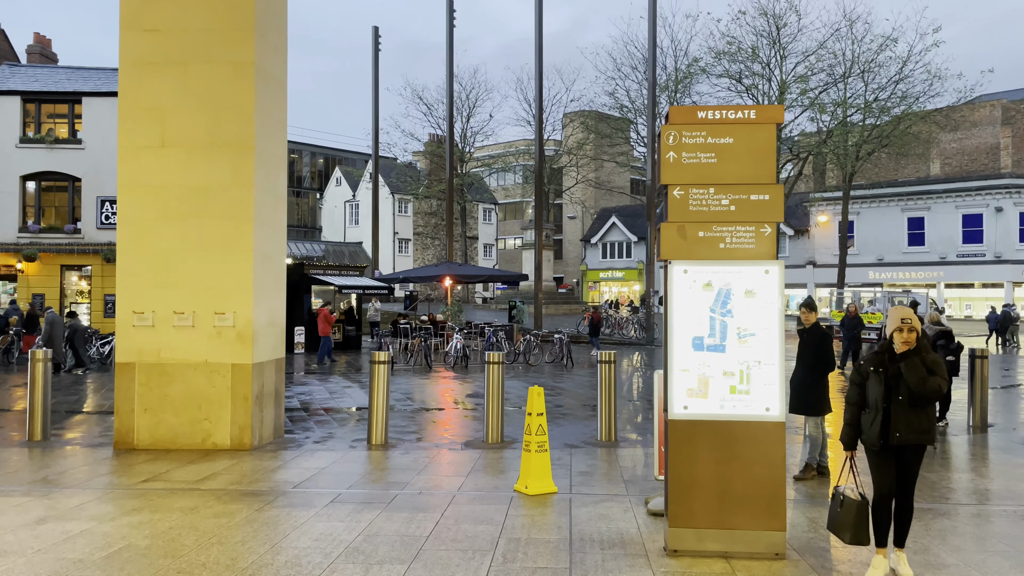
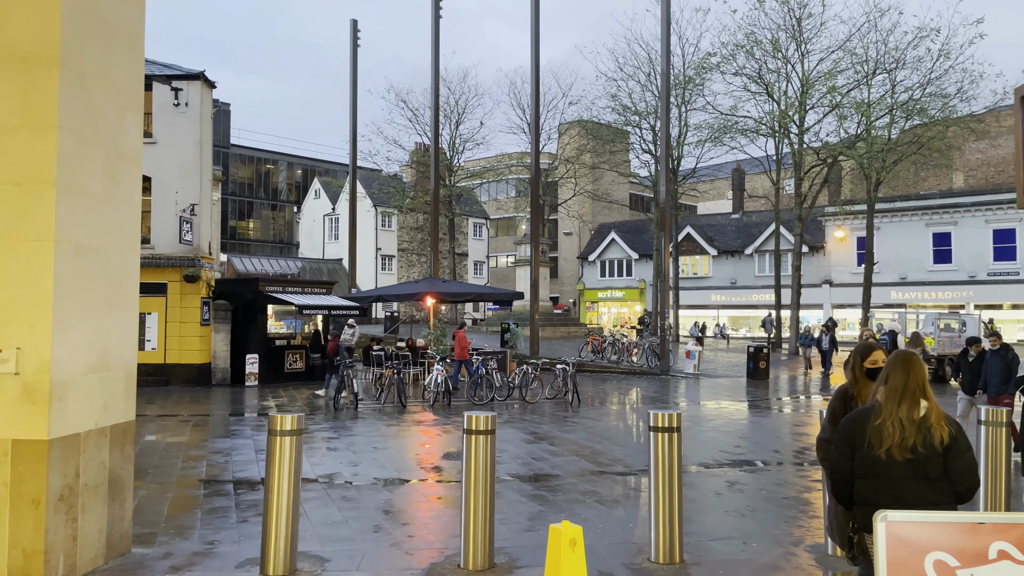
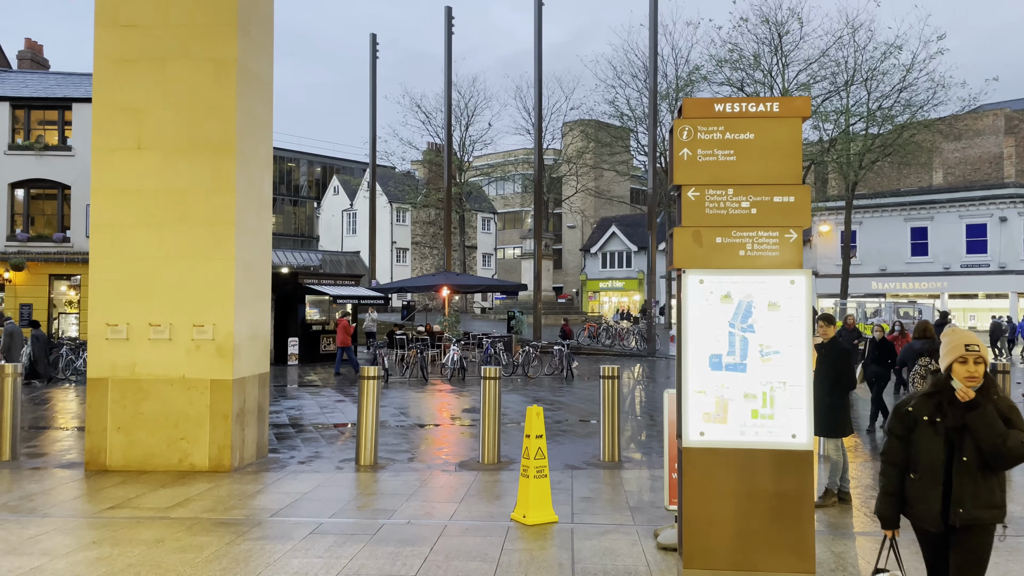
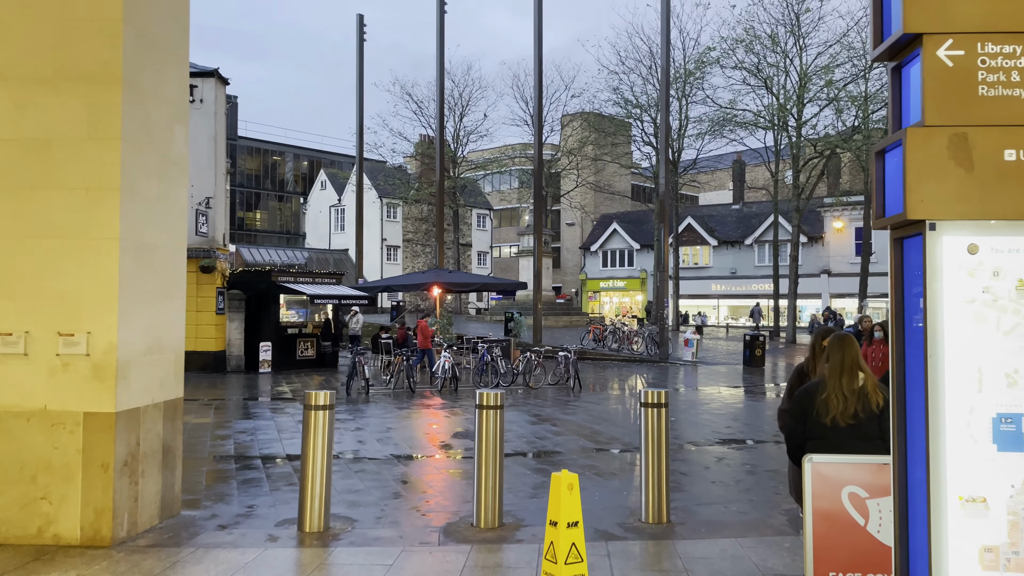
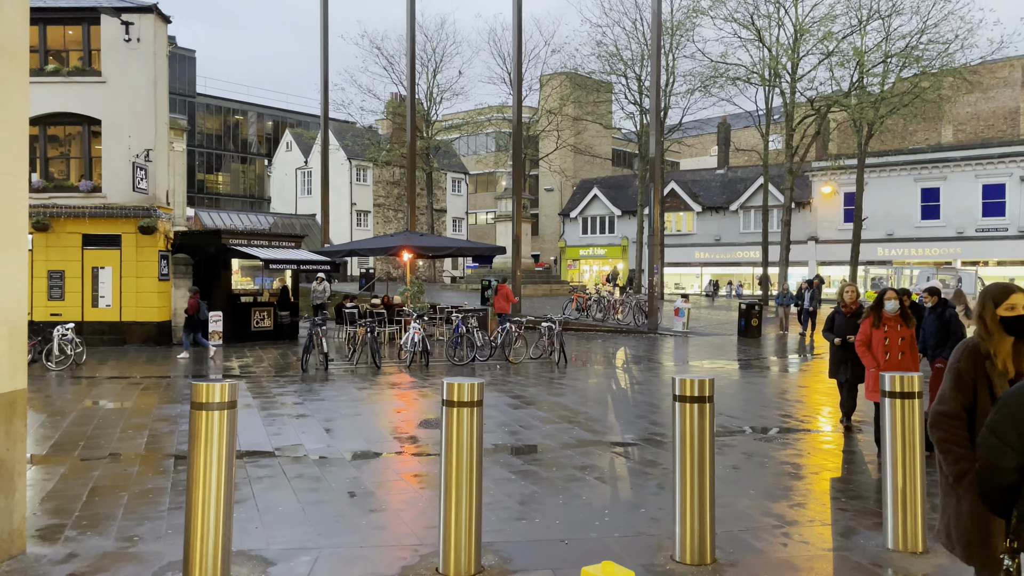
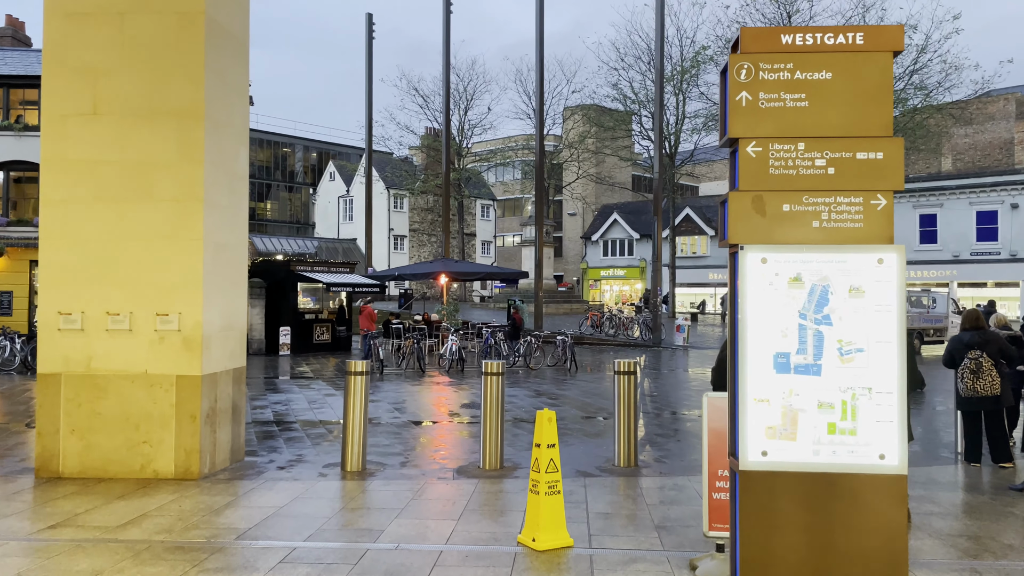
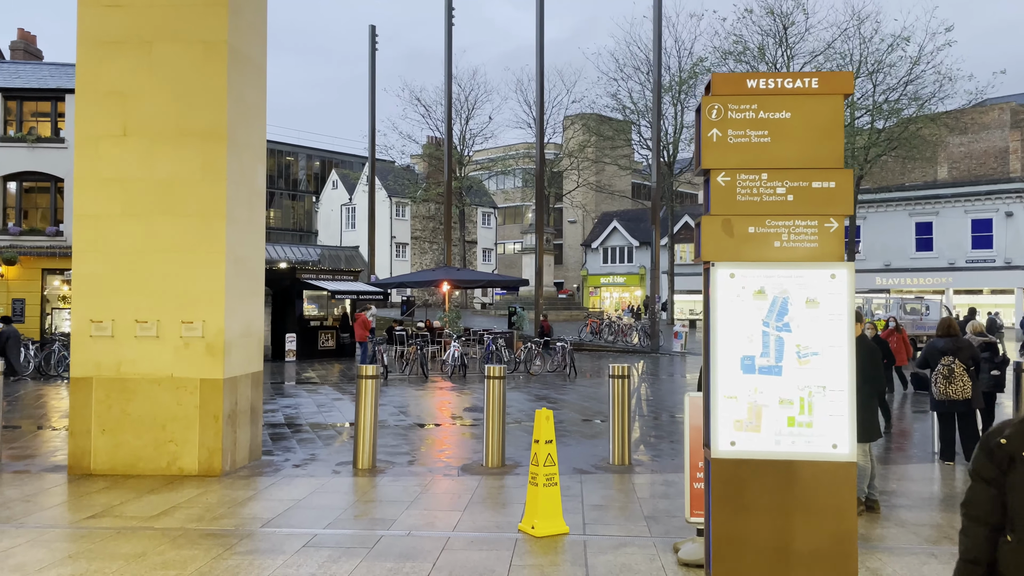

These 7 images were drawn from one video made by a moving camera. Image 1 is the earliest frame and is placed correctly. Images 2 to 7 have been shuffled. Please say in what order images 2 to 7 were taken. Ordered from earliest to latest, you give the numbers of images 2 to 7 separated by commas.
3, 7, 6, 4, 2, 5
